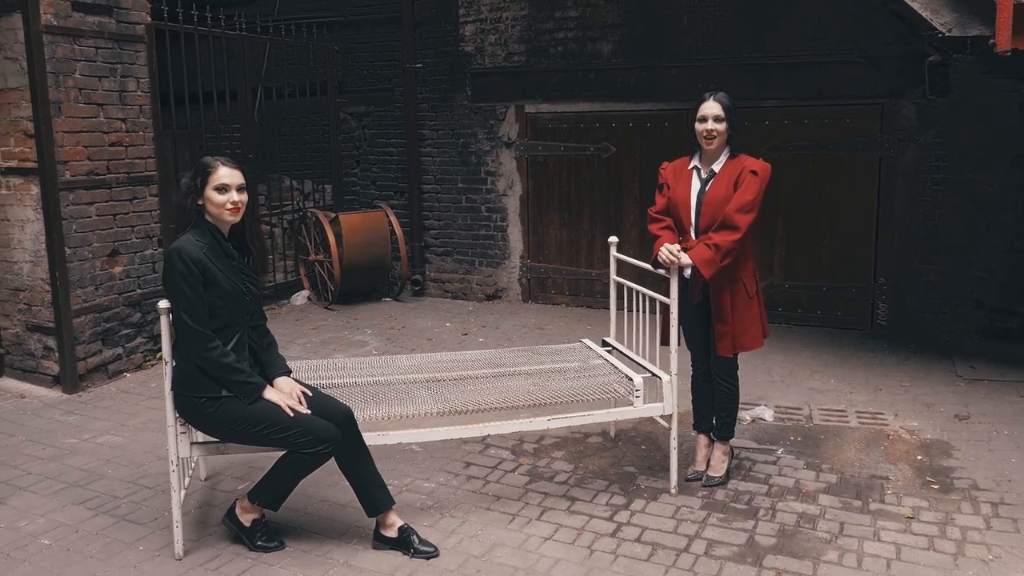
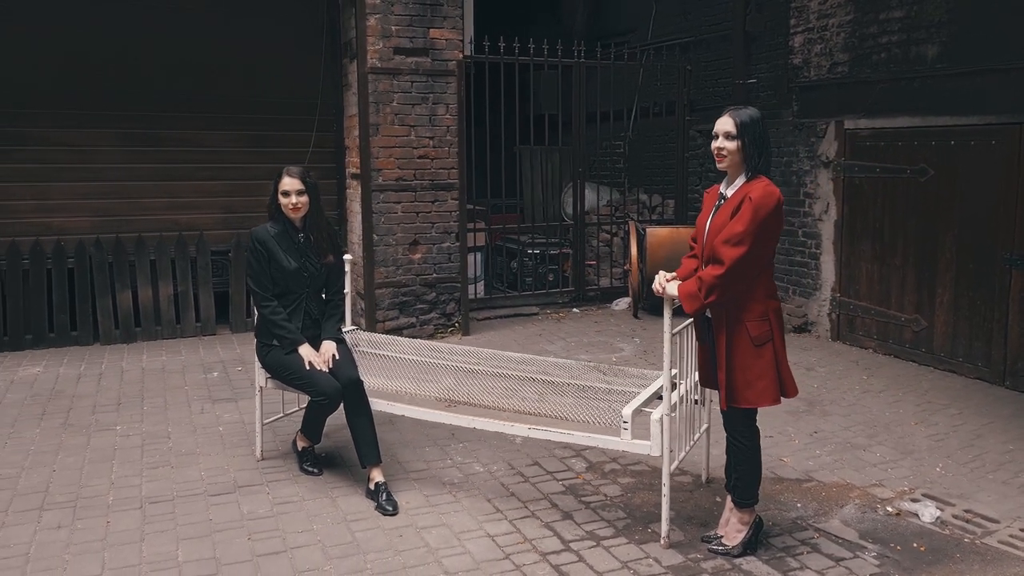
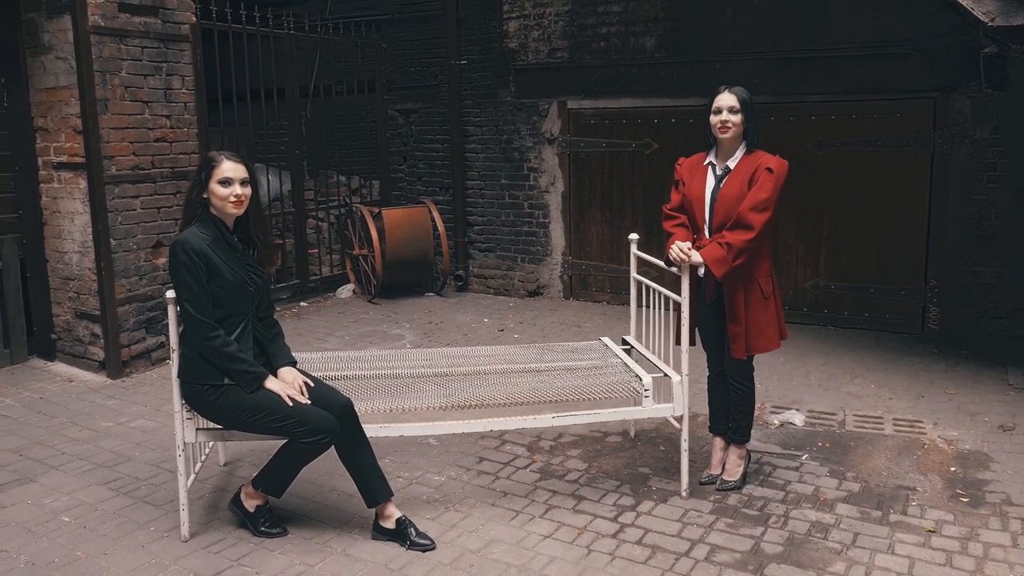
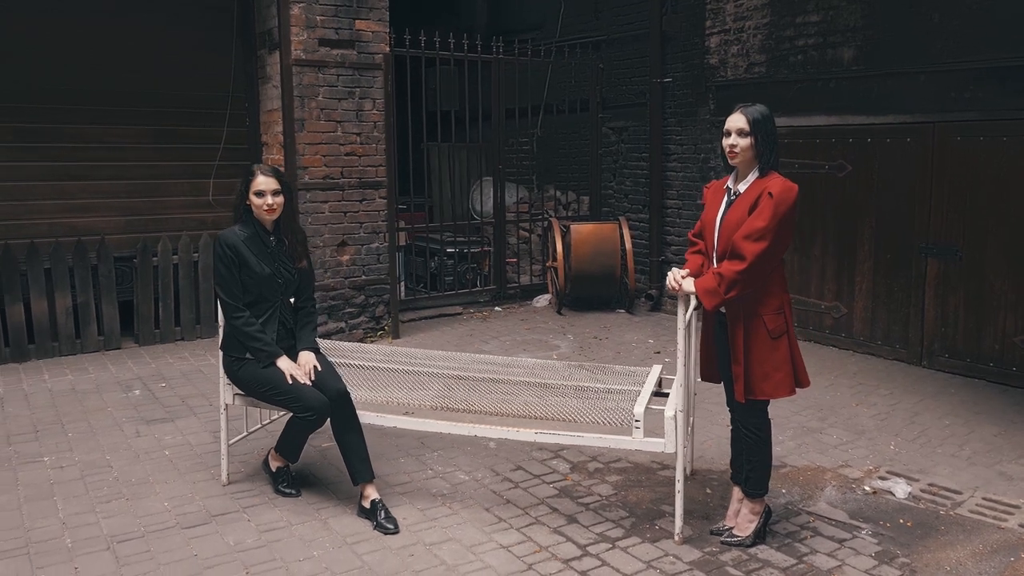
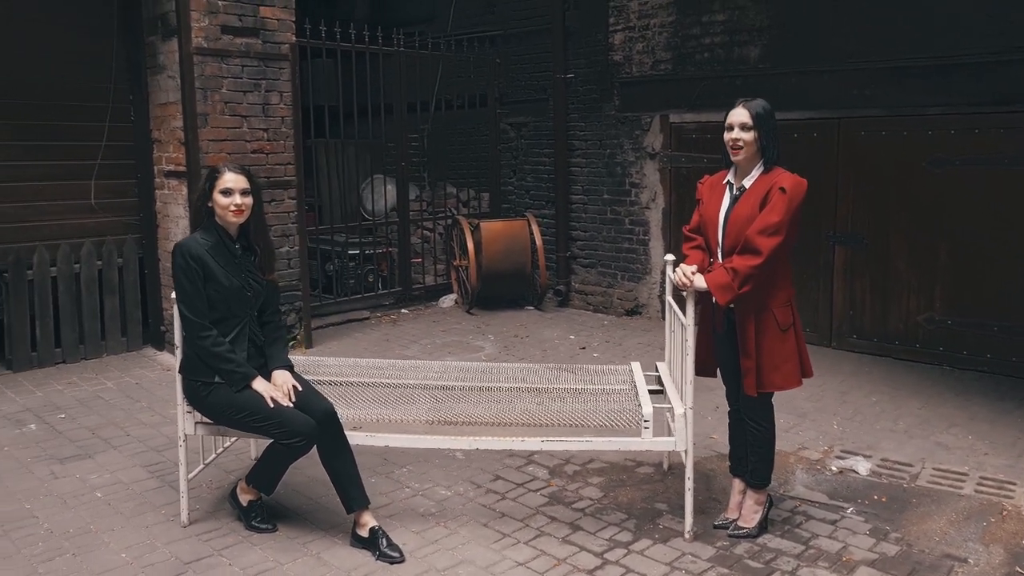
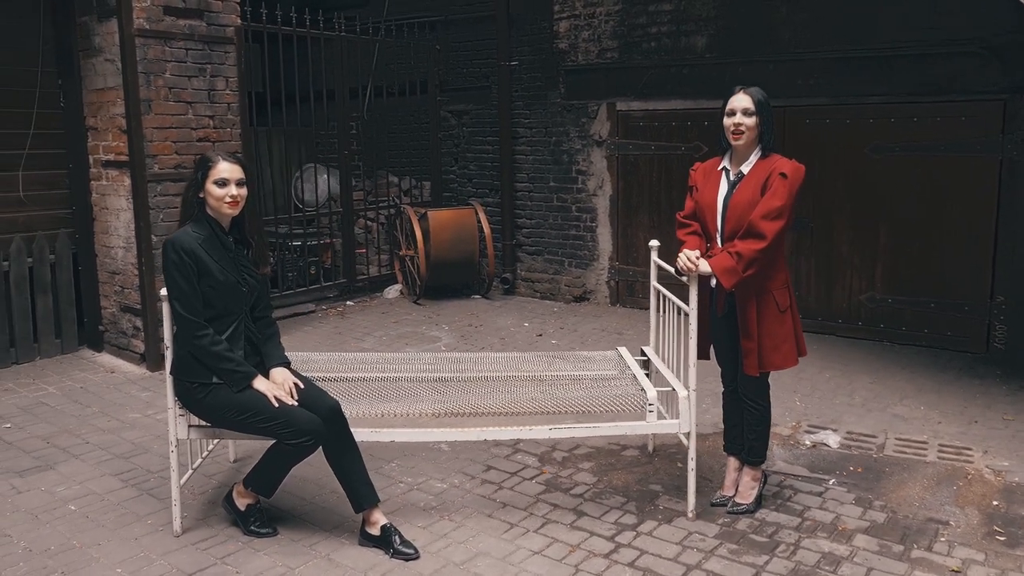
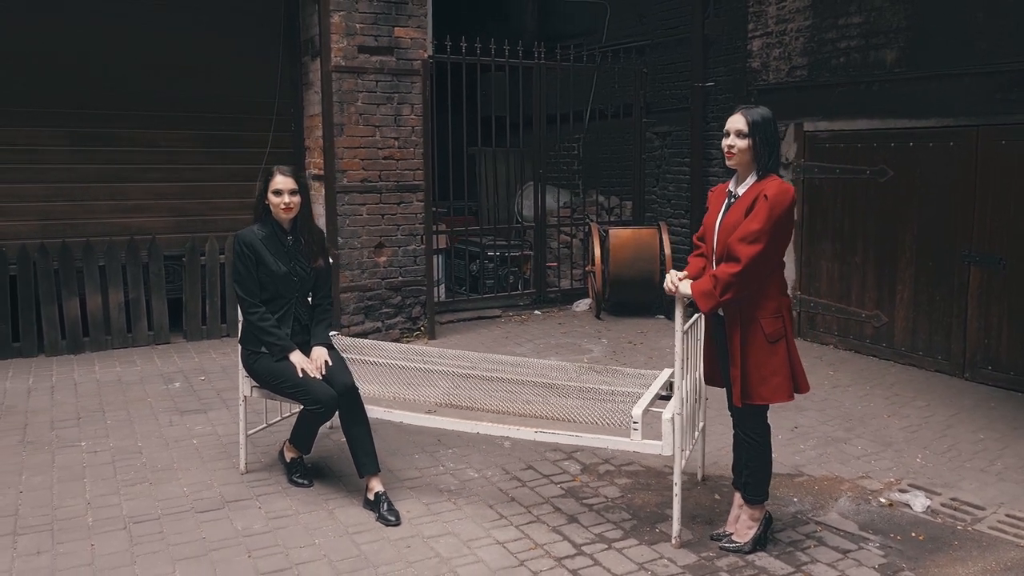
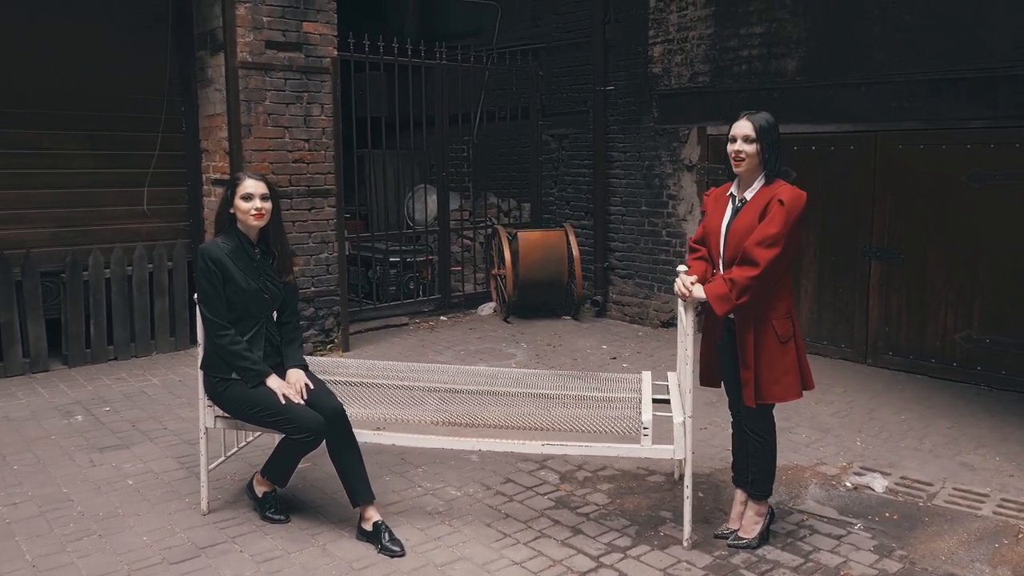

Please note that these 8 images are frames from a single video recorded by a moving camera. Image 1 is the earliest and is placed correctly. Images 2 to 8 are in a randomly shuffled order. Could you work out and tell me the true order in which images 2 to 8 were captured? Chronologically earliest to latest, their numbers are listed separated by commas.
3, 6, 5, 8, 4, 7, 2
